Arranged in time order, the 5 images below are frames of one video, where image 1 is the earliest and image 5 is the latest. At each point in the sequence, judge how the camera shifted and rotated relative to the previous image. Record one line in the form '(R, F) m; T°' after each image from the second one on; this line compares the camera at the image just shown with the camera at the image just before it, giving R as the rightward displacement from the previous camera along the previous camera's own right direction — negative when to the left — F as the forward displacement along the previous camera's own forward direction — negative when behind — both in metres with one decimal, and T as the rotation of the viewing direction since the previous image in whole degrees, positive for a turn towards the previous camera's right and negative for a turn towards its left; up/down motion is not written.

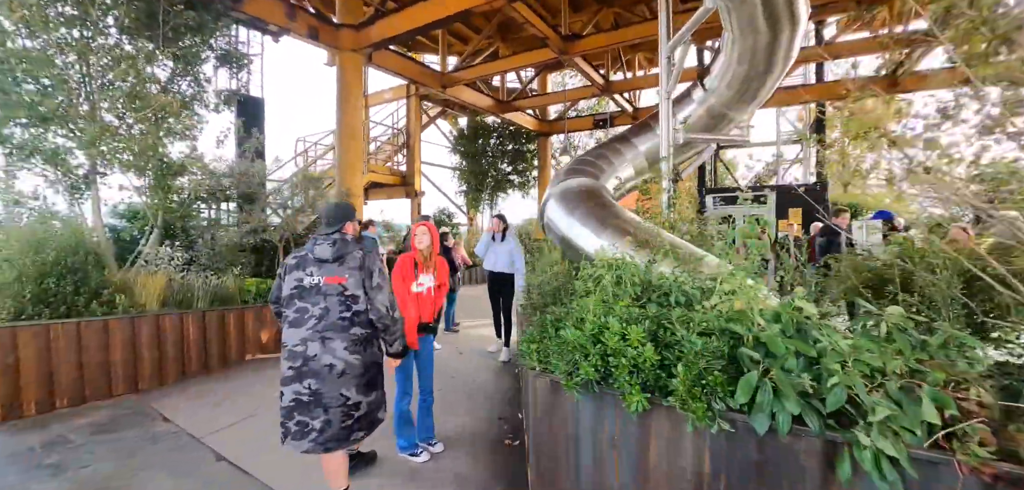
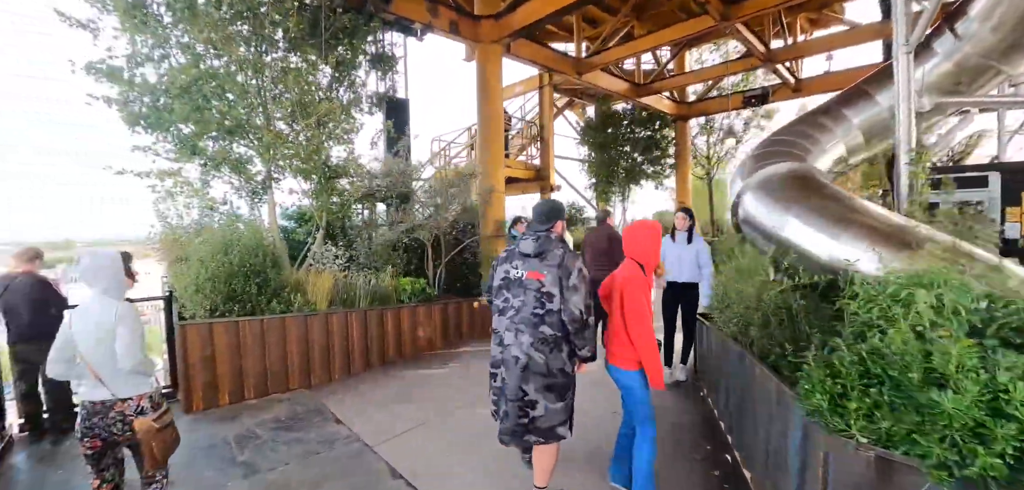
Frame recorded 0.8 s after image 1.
(-0.6, +0.5) m; -13°
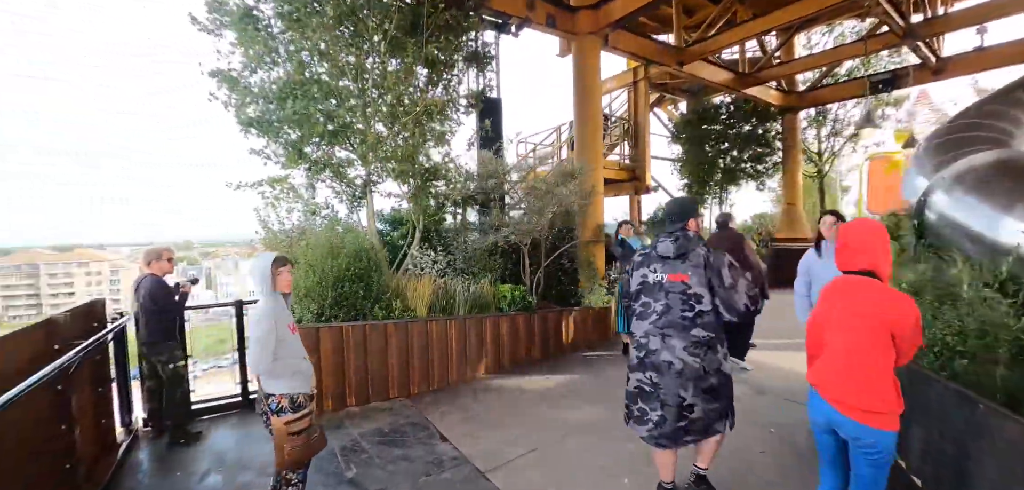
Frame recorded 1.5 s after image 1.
(-0.4, +0.3) m; -9°
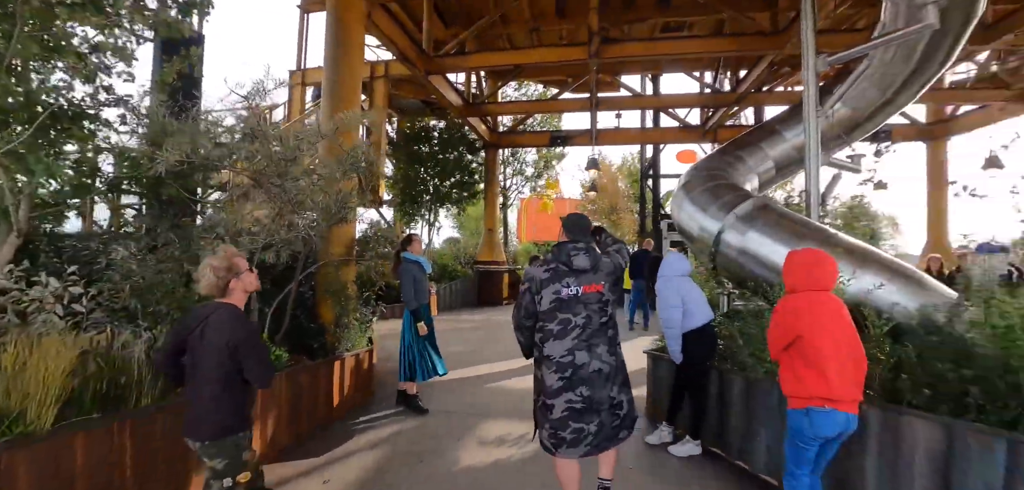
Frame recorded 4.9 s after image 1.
(-0.7, +1.5) m; +41°
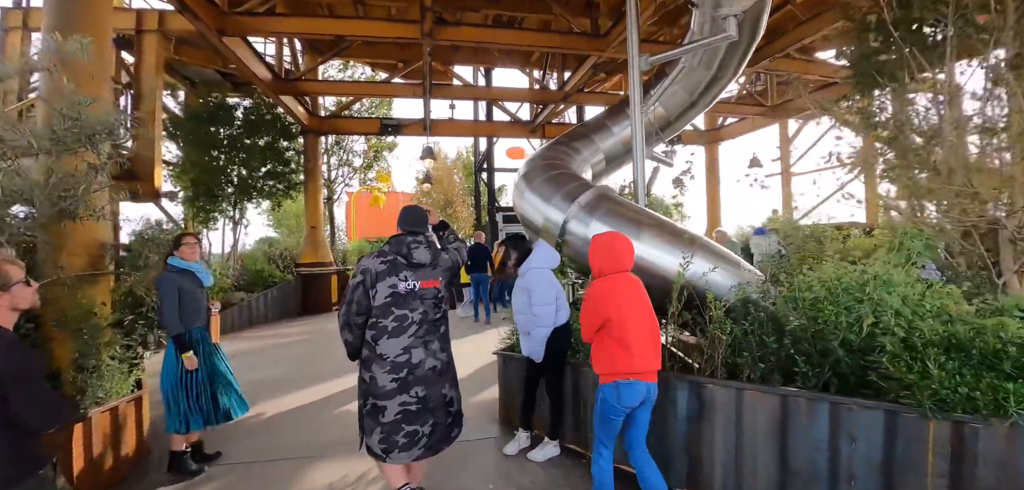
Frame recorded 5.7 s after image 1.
(0.0, +0.4) m; +21°
